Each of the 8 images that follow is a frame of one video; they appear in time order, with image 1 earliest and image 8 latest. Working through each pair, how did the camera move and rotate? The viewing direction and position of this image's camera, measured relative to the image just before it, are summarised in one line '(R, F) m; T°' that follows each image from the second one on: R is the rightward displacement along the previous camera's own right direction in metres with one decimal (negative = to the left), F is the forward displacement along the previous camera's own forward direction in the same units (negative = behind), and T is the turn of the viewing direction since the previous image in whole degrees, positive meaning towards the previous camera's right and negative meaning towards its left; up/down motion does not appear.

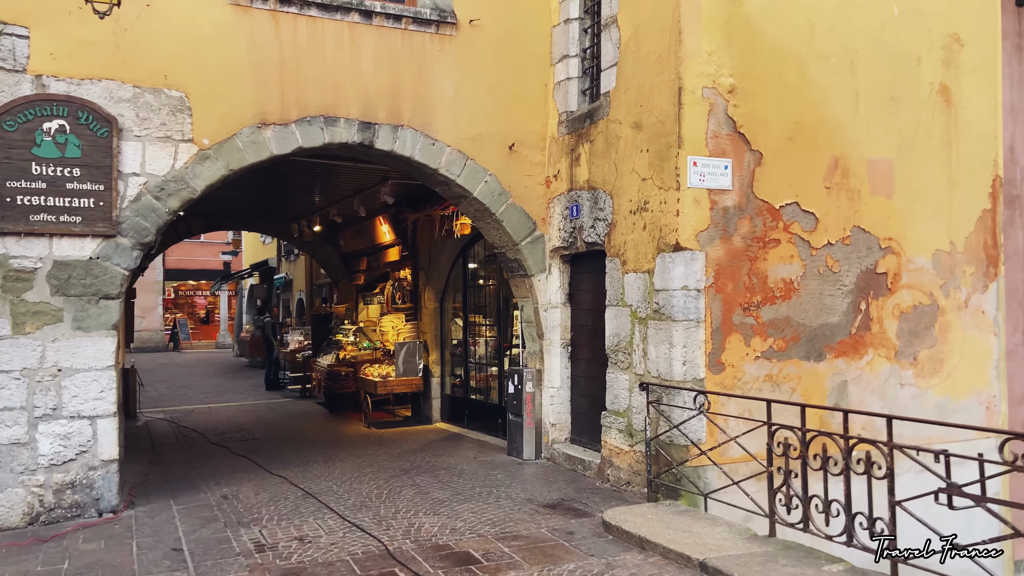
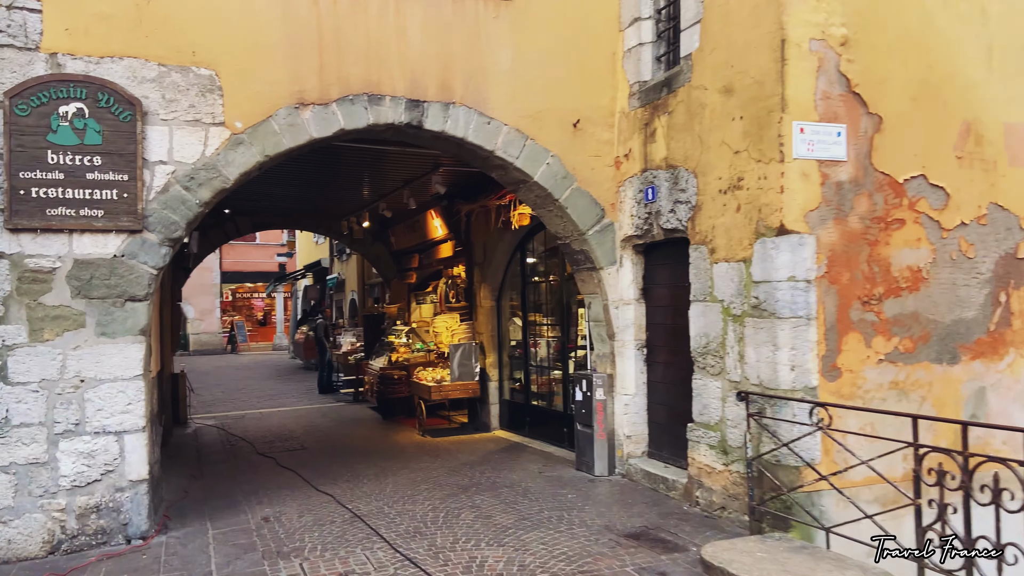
(-0.1, +0.7) m; -4°
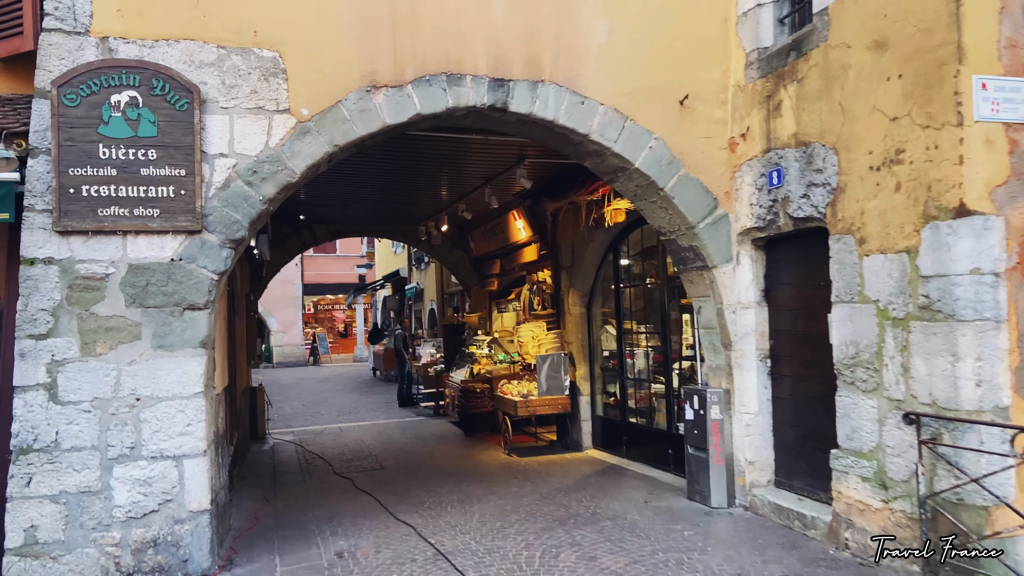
(-0.1, +0.7) m; -6°
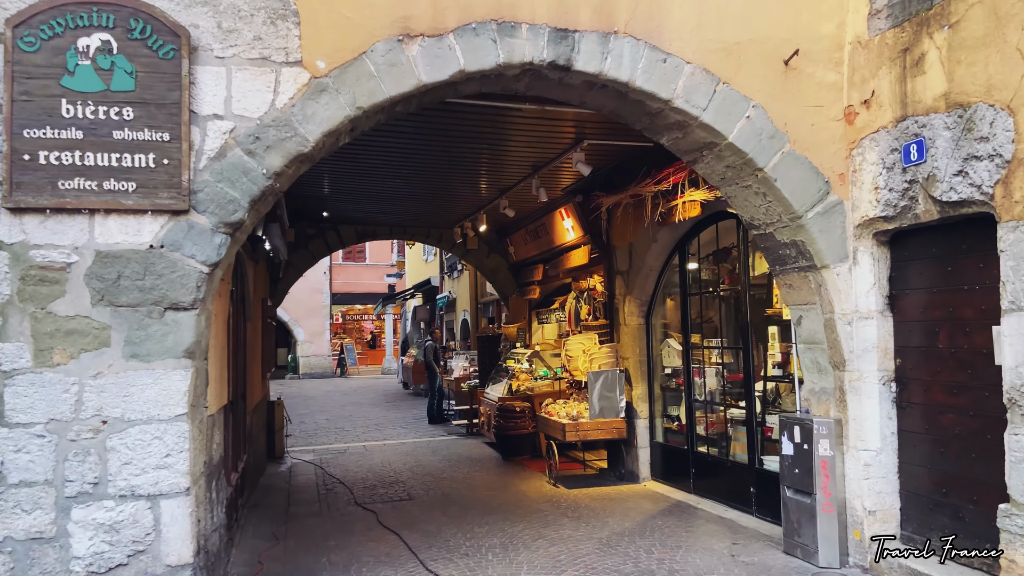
(-0.2, +0.9) m; -2°
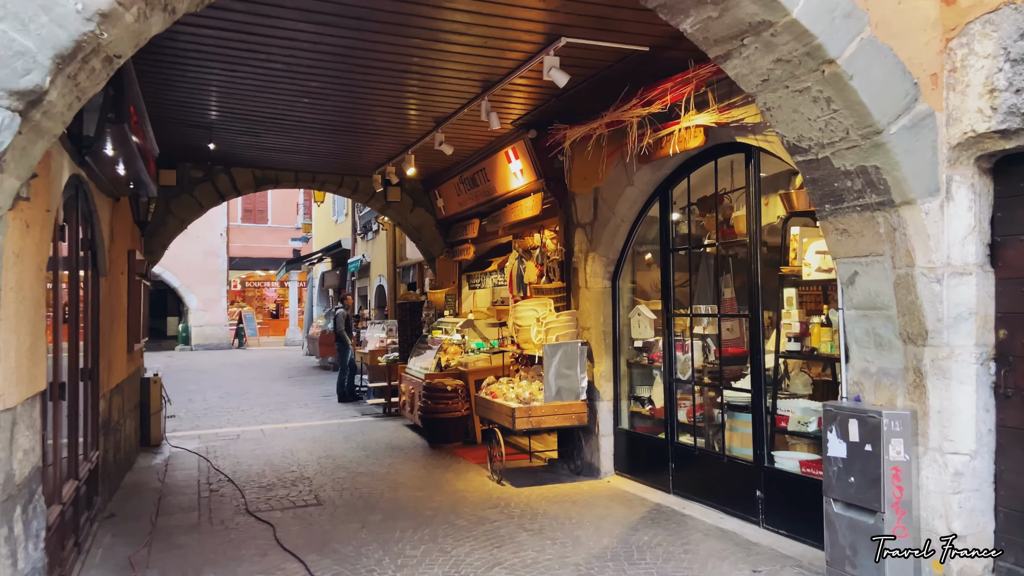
(-0.2, +1.3) m; +7°
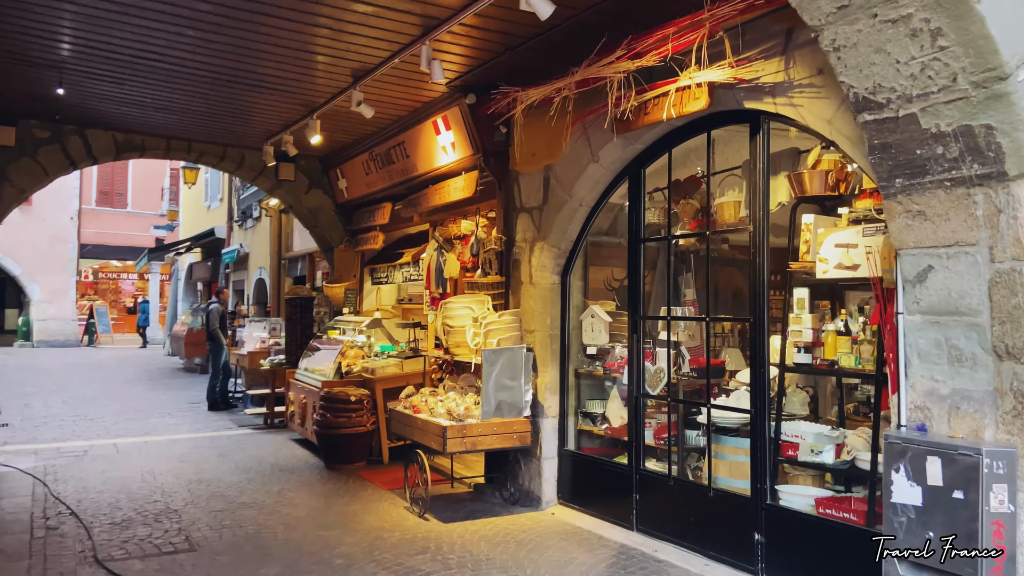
(-0.3, +0.9) m; +9°
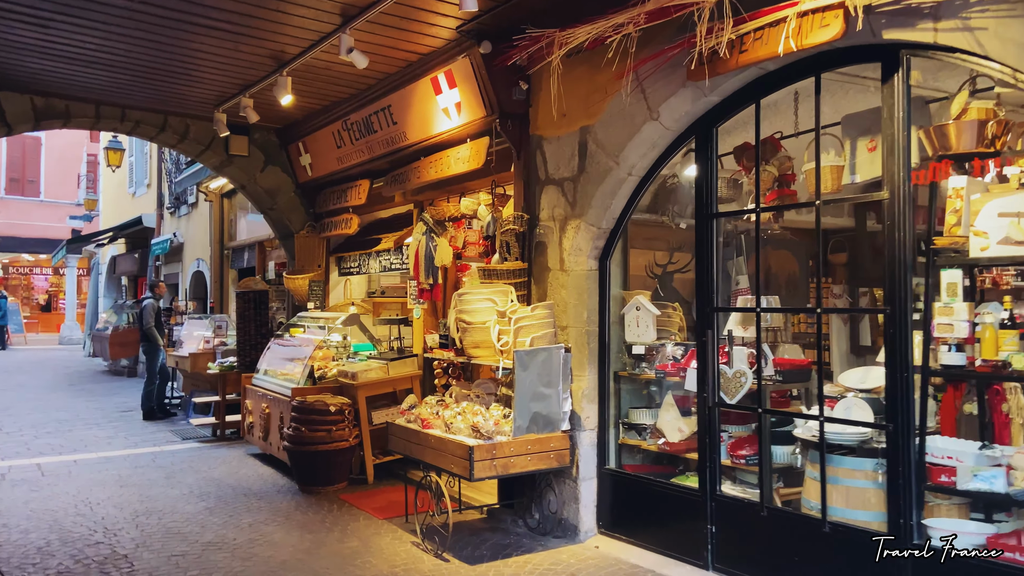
(-0.5, +0.8) m; +5°
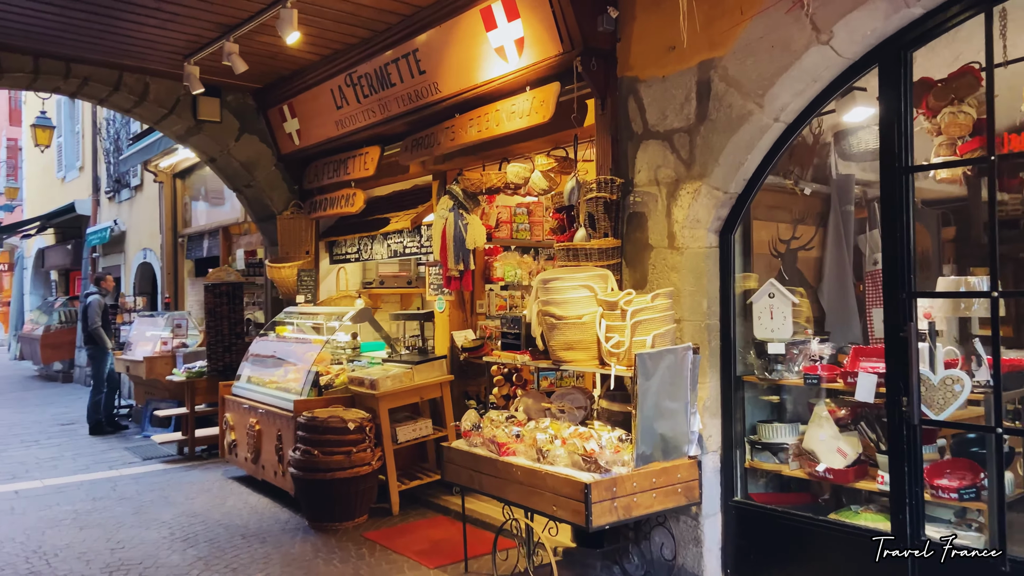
(-0.6, +0.9) m; +4°
